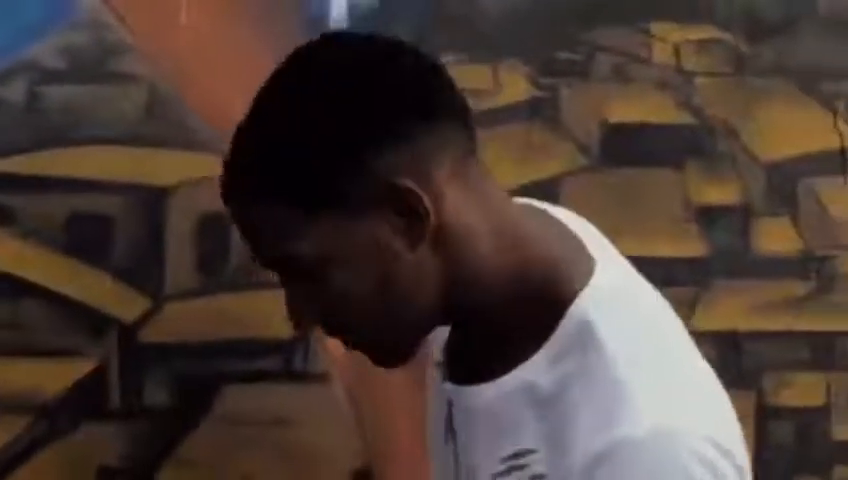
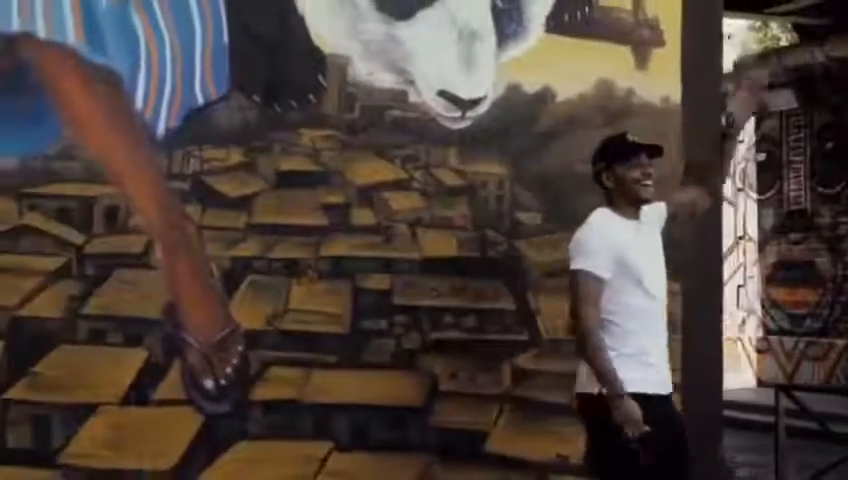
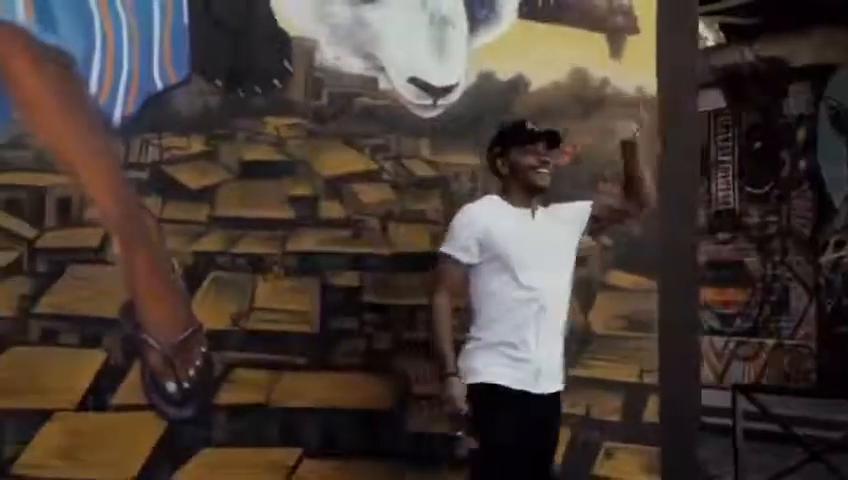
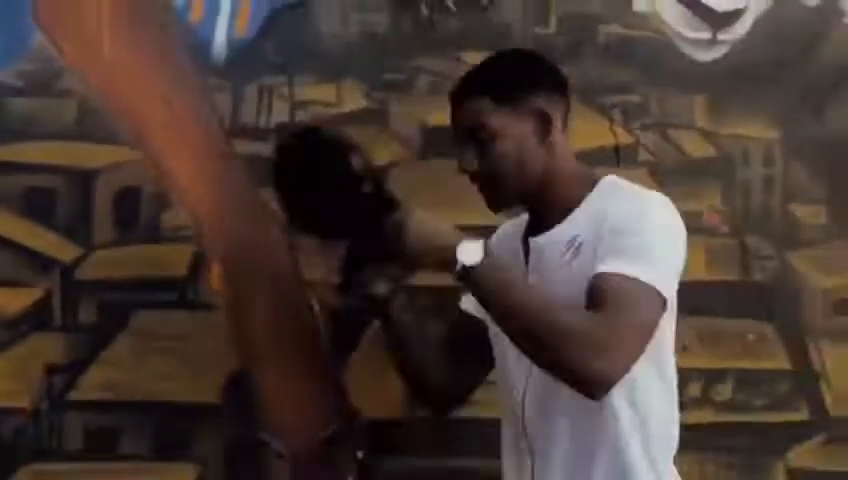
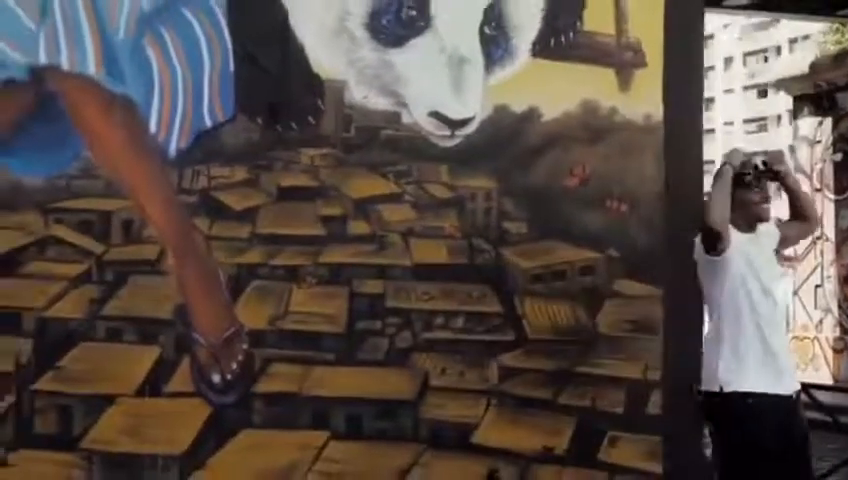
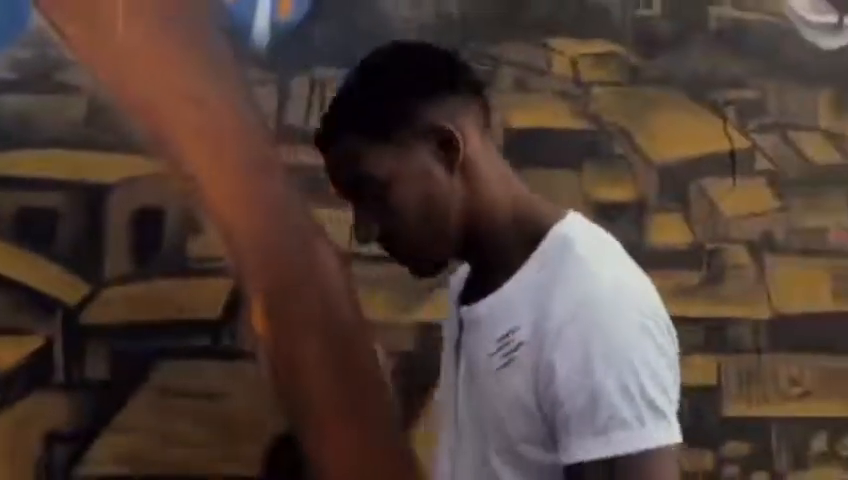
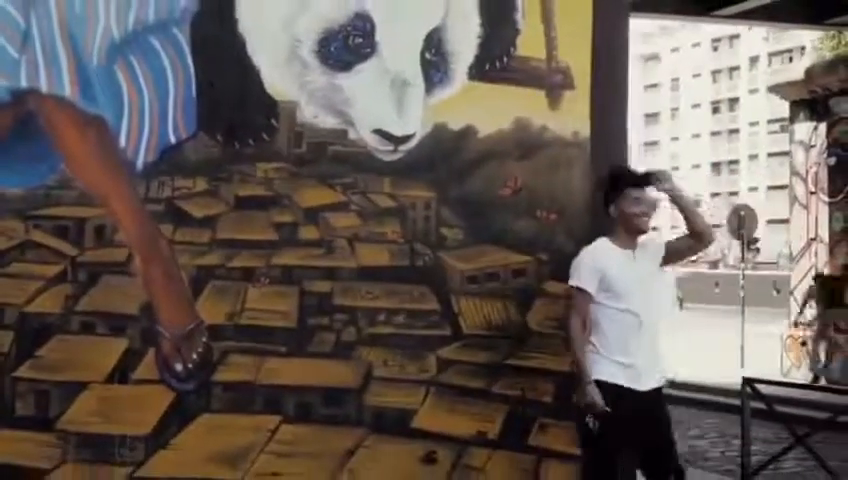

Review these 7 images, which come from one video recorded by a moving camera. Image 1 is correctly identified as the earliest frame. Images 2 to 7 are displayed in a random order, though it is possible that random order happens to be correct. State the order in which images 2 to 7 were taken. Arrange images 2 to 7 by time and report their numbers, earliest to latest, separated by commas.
6, 4, 3, 2, 5, 7
